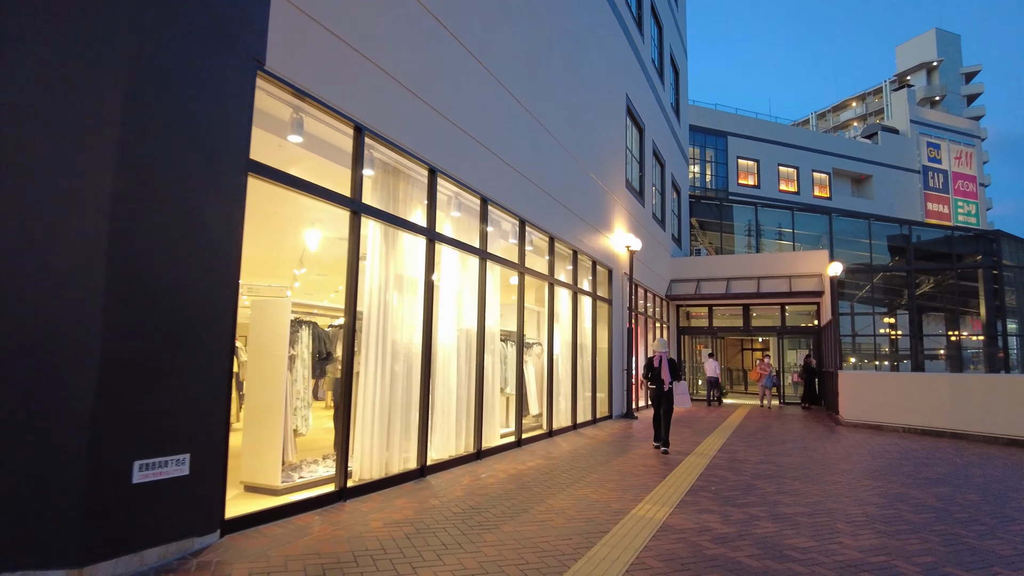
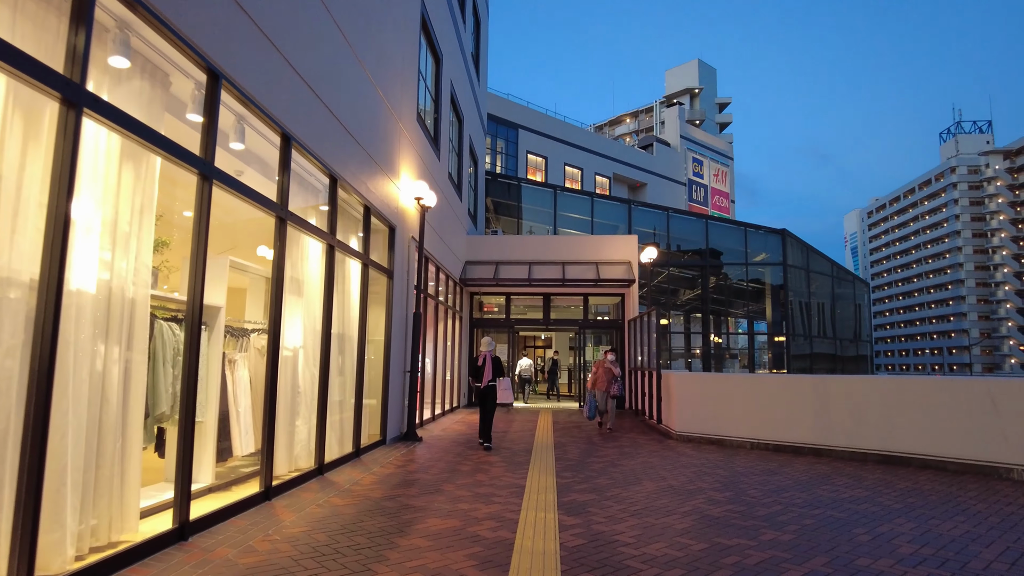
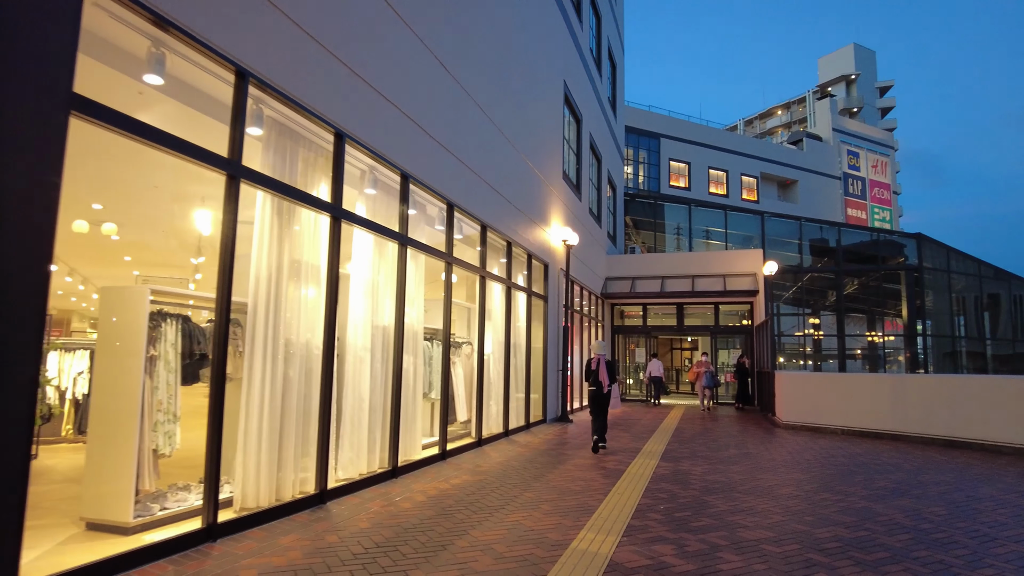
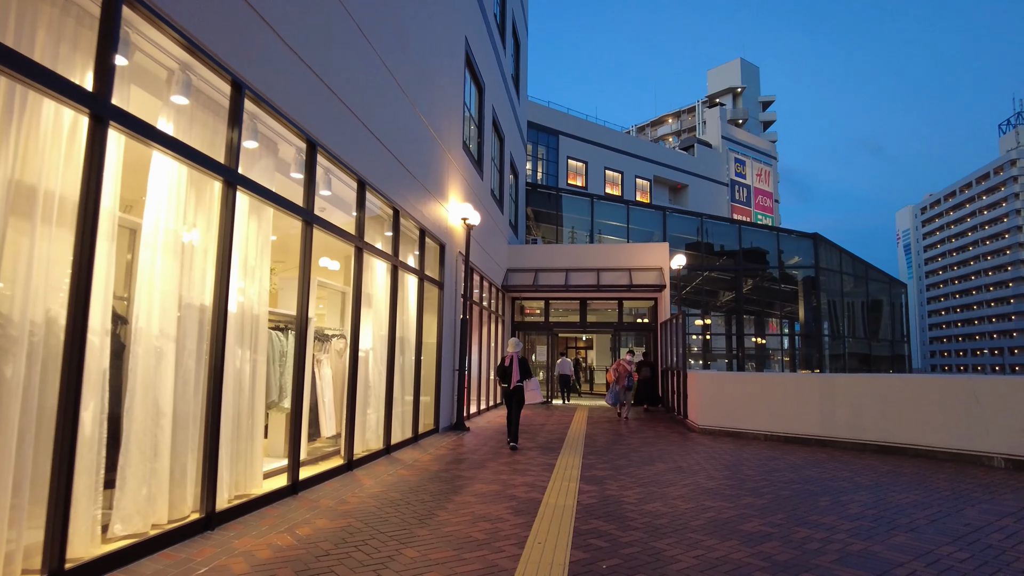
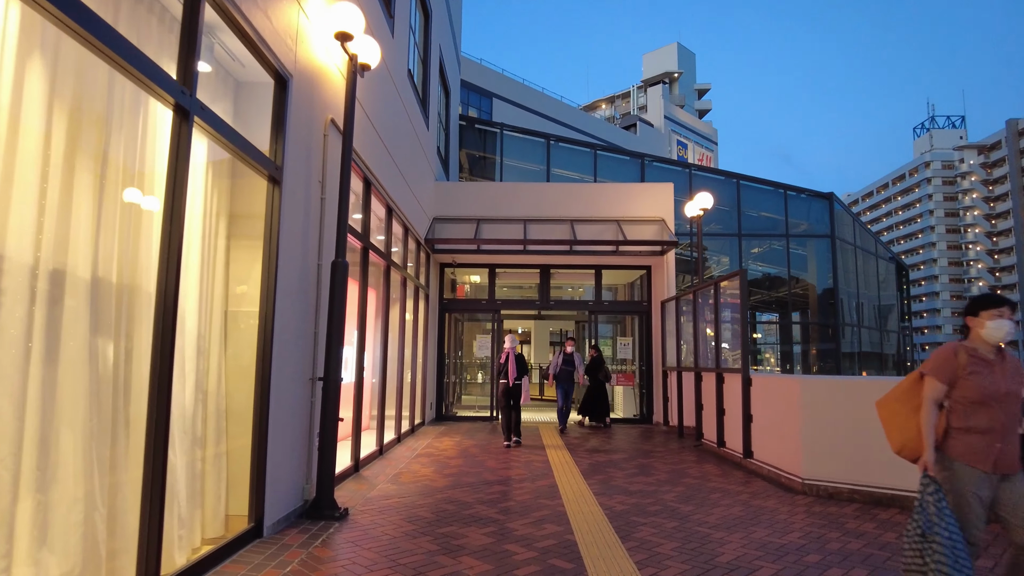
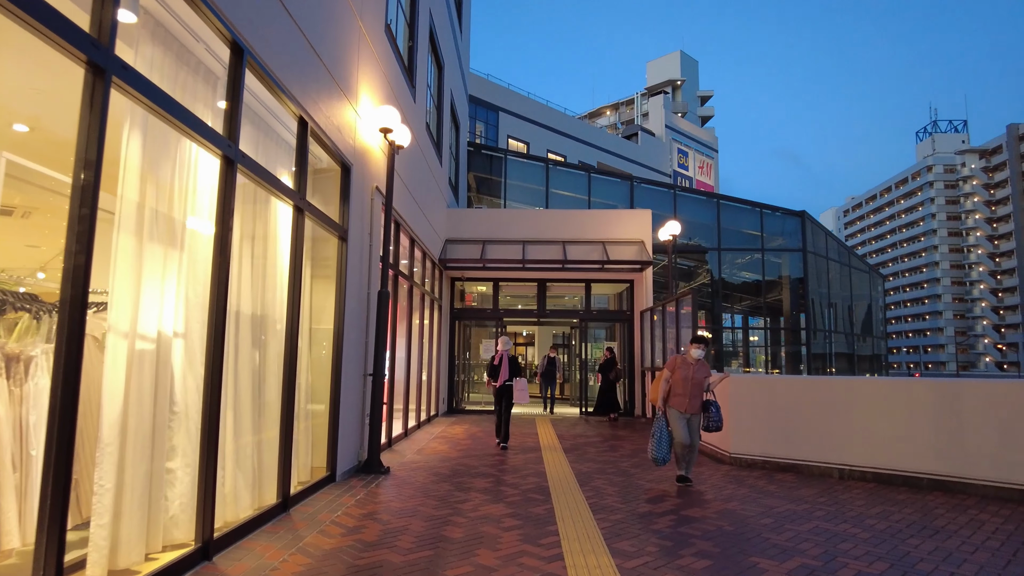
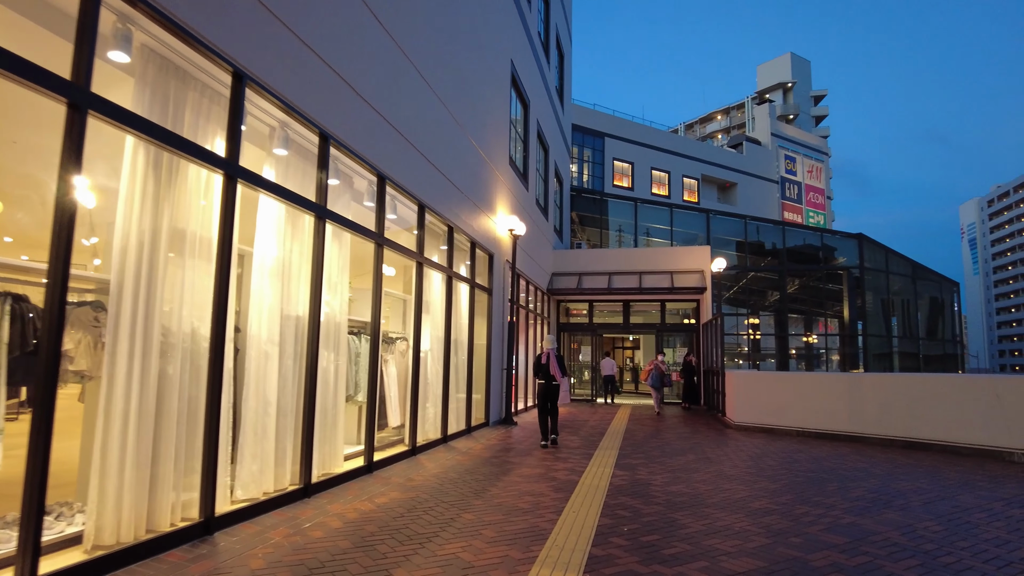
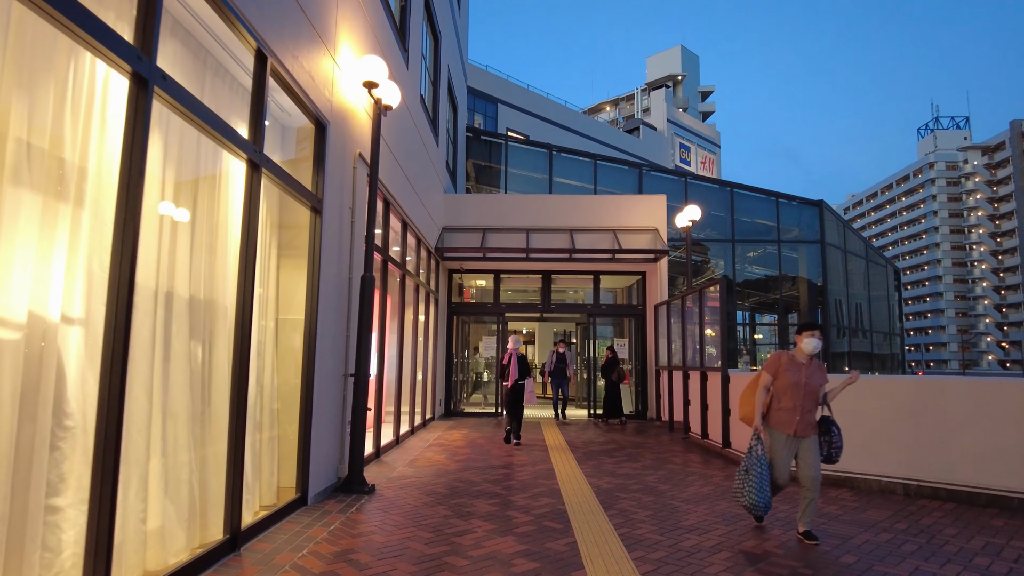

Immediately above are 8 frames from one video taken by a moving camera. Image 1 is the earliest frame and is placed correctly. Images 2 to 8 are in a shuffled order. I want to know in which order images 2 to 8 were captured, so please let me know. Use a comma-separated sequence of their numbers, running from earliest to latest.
3, 7, 4, 2, 6, 8, 5
